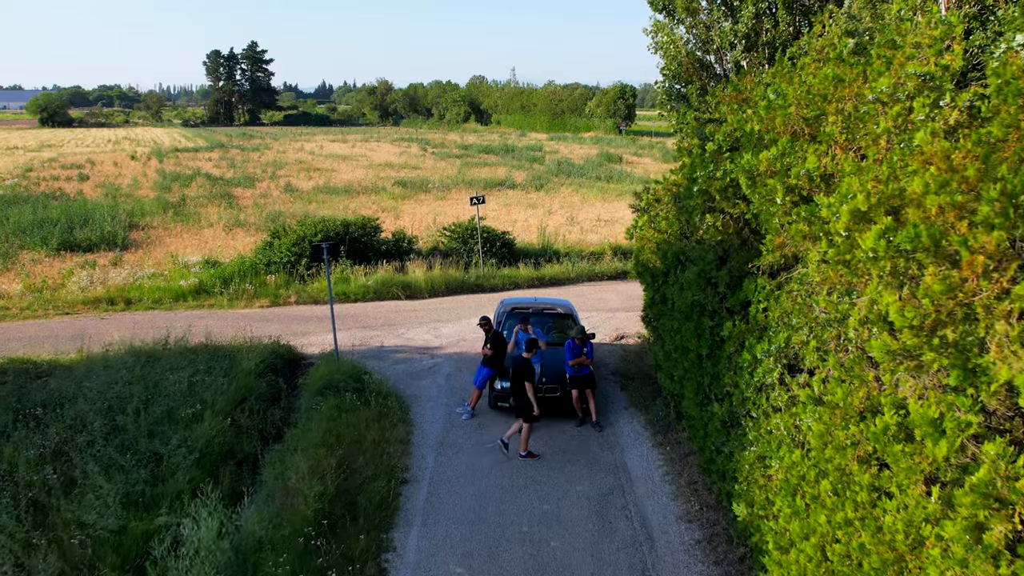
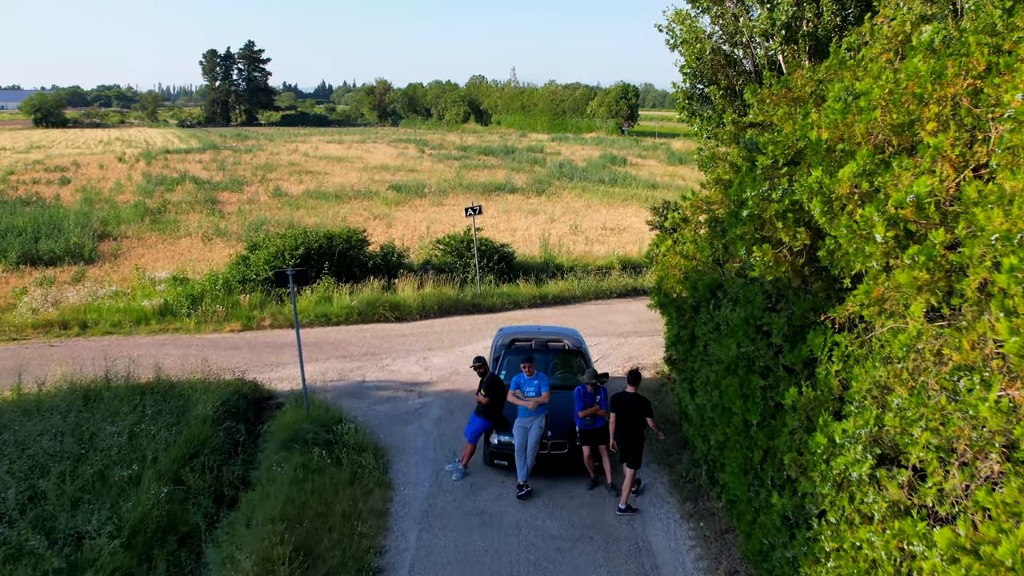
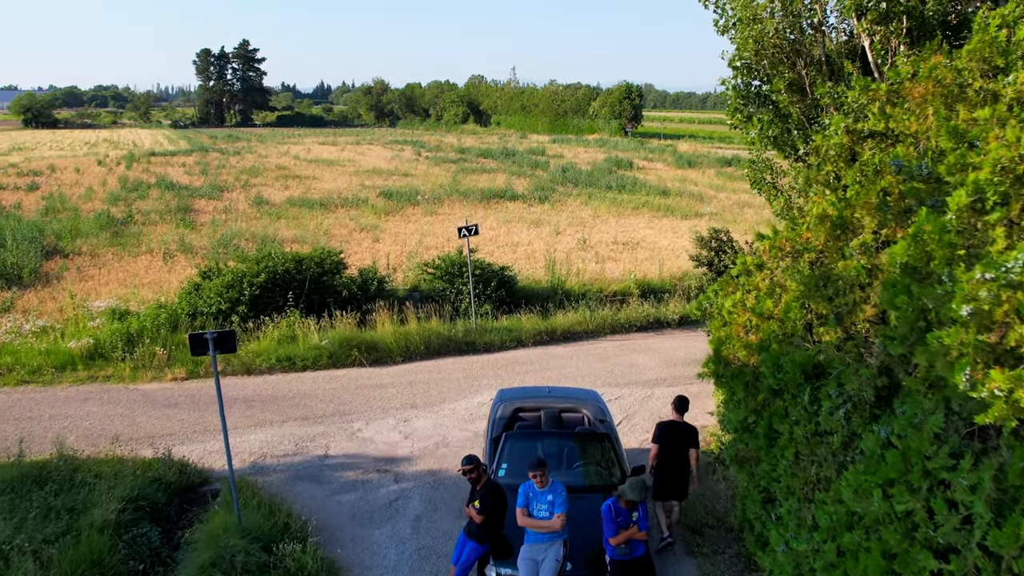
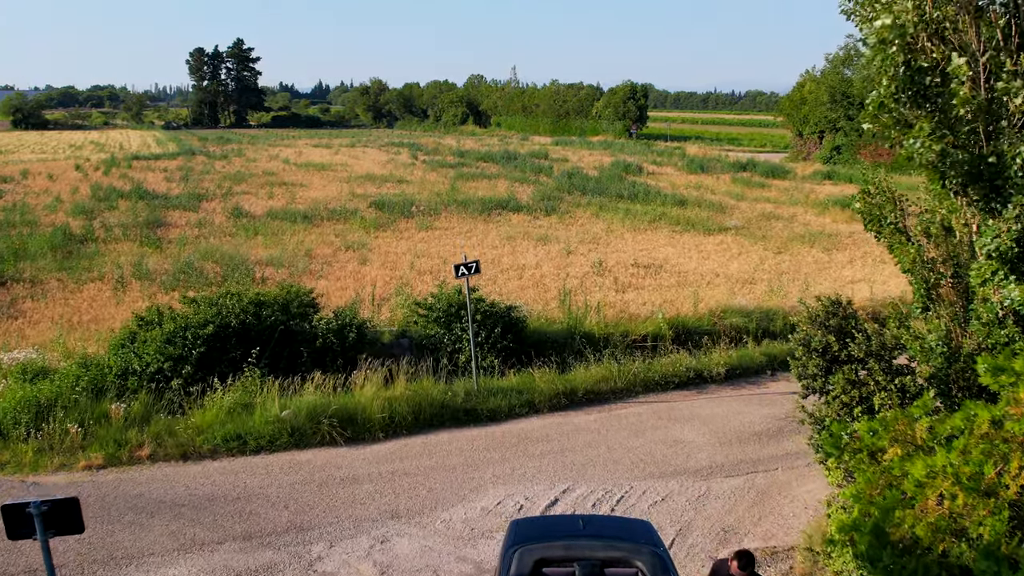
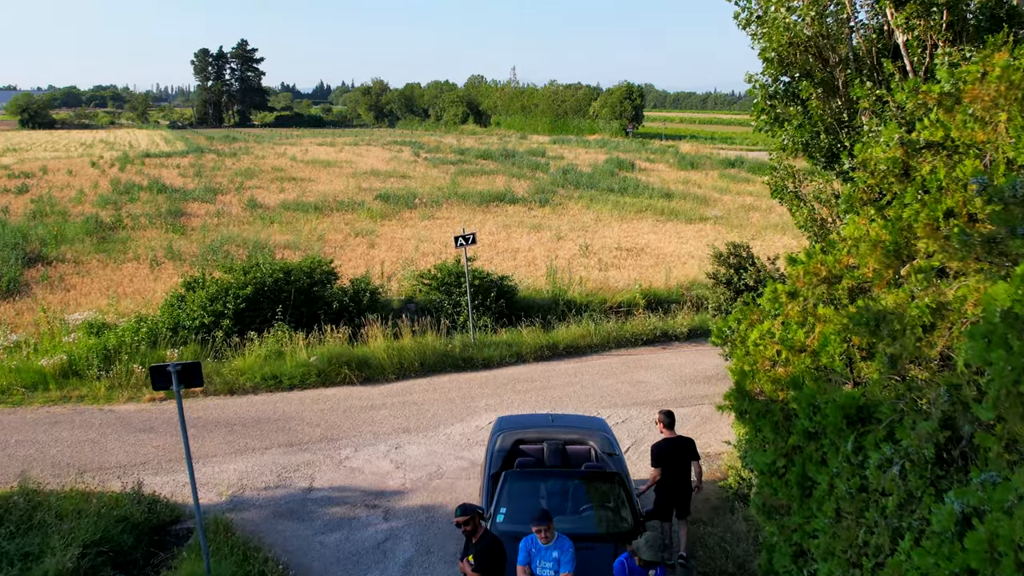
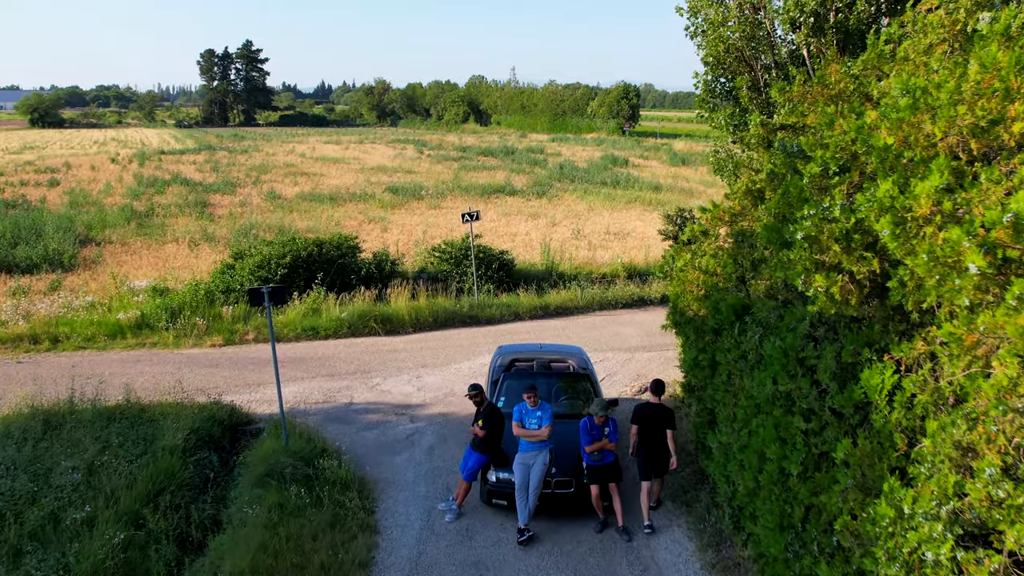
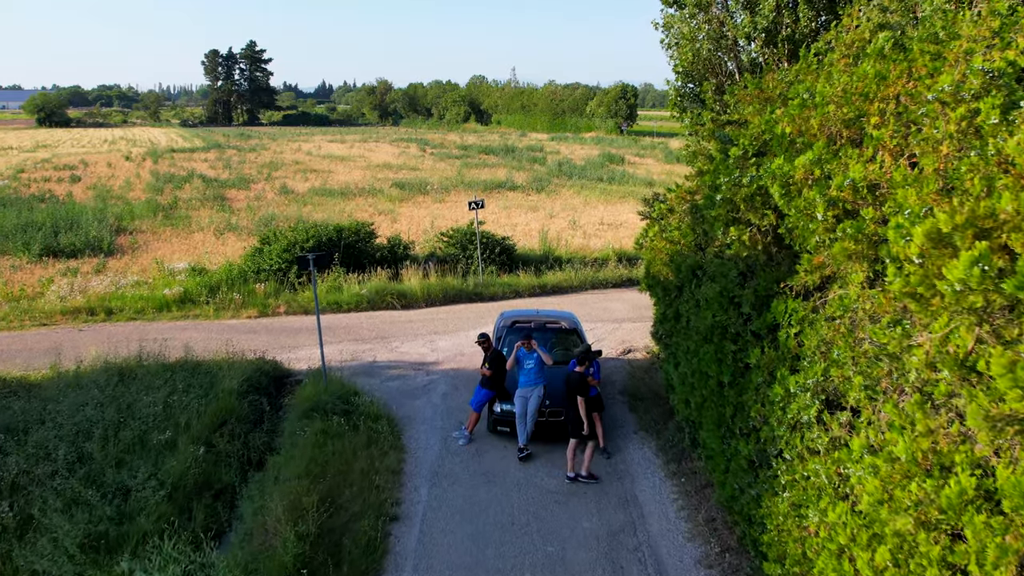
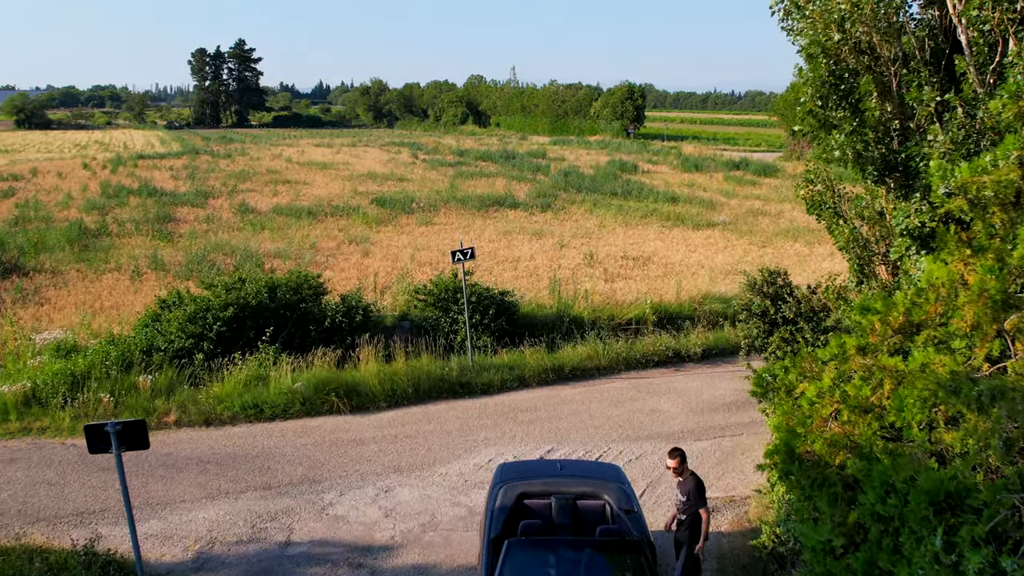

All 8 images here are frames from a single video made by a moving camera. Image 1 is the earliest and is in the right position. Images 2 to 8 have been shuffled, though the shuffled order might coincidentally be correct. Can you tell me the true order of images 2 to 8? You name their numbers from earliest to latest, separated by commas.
7, 2, 6, 3, 5, 8, 4
